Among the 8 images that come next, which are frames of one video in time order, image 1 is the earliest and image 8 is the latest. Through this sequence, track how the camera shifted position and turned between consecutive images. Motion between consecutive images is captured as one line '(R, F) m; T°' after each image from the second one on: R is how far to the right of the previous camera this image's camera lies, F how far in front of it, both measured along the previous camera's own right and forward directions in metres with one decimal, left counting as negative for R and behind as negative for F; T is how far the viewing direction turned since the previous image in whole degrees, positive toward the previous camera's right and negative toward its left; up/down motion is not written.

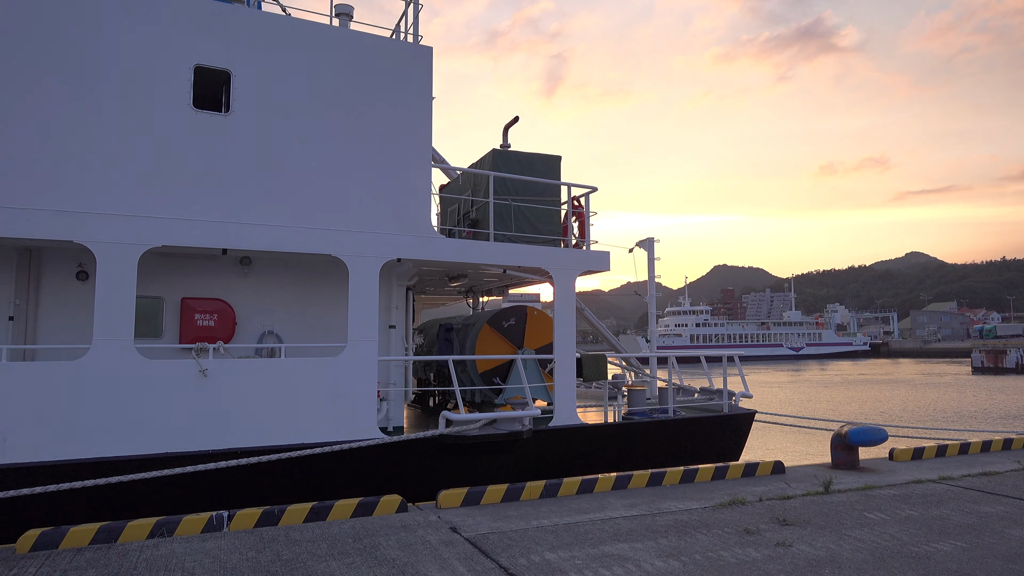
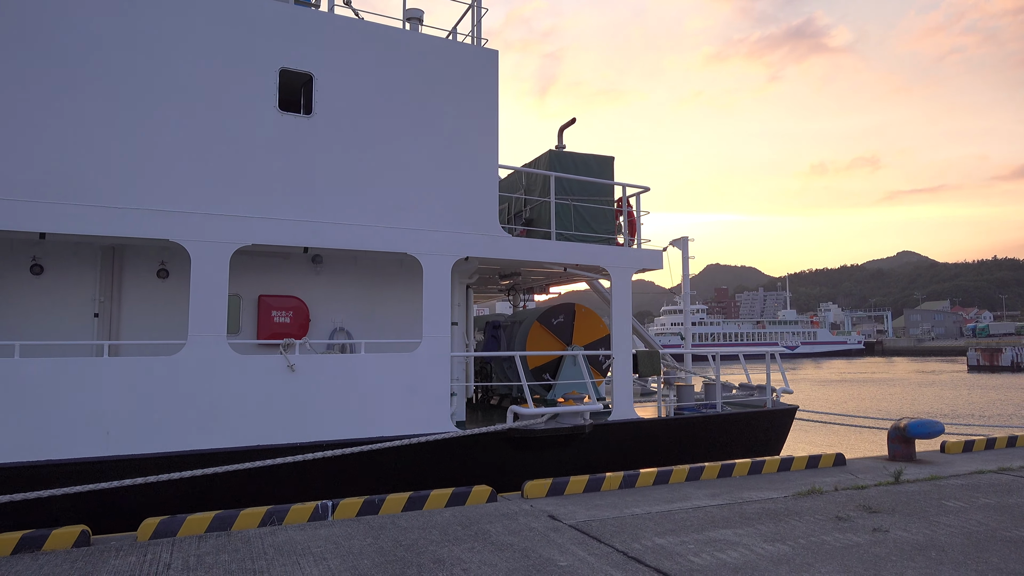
(-0.6, -0.2) m; 0°
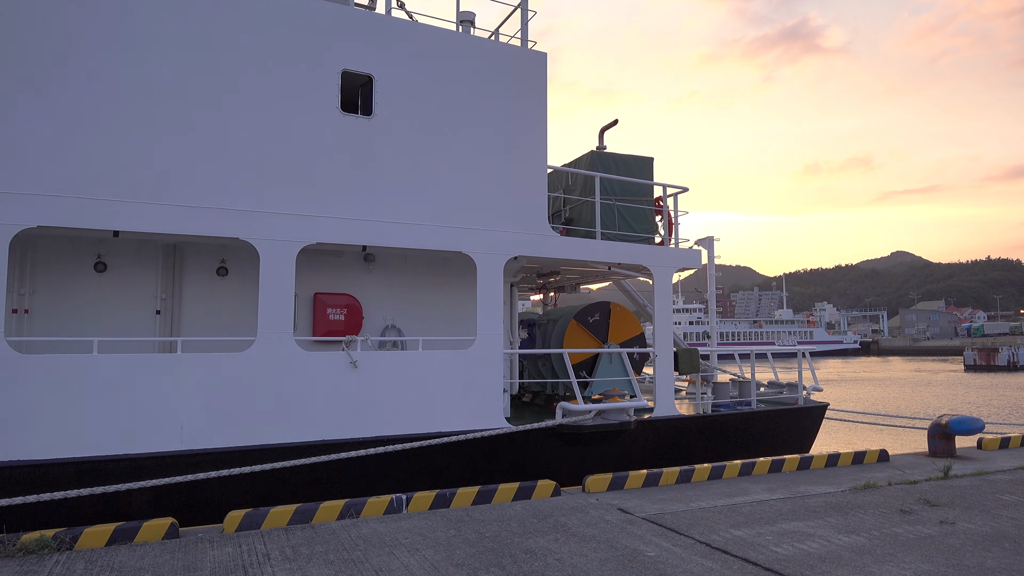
(-0.5, -0.1) m; 0°
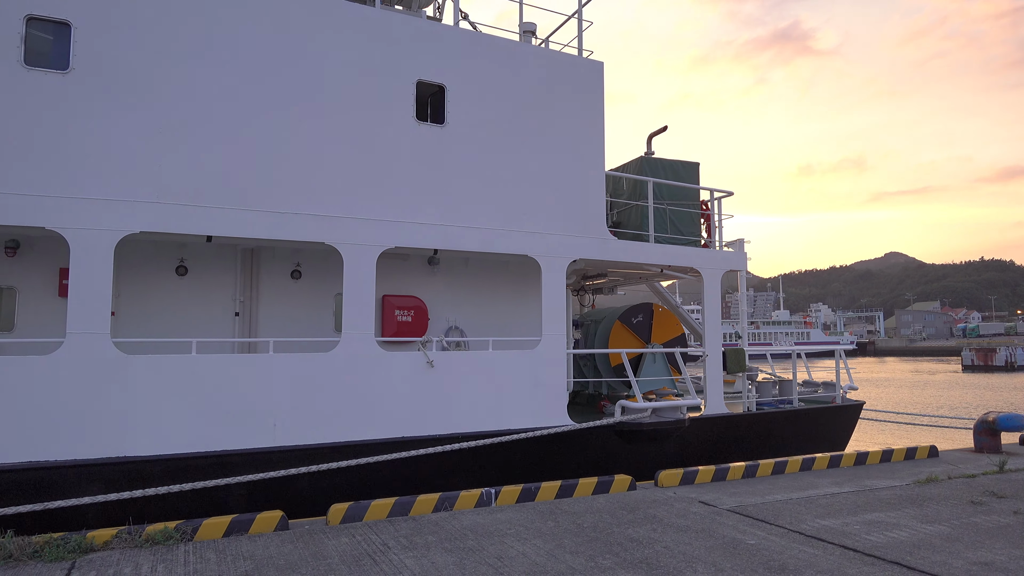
(-0.6, -0.2) m; 0°
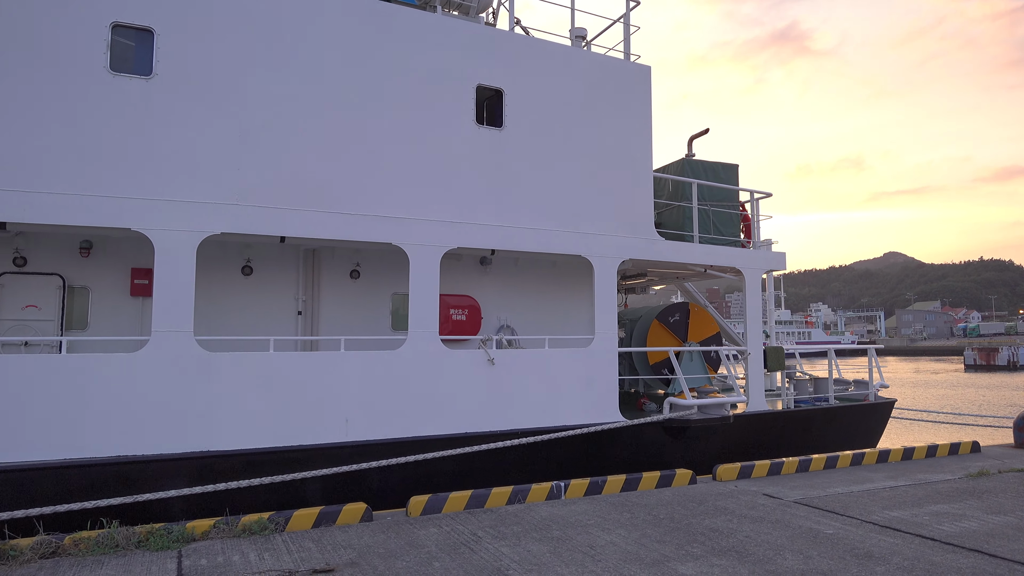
(-0.5, -0.1) m; 0°
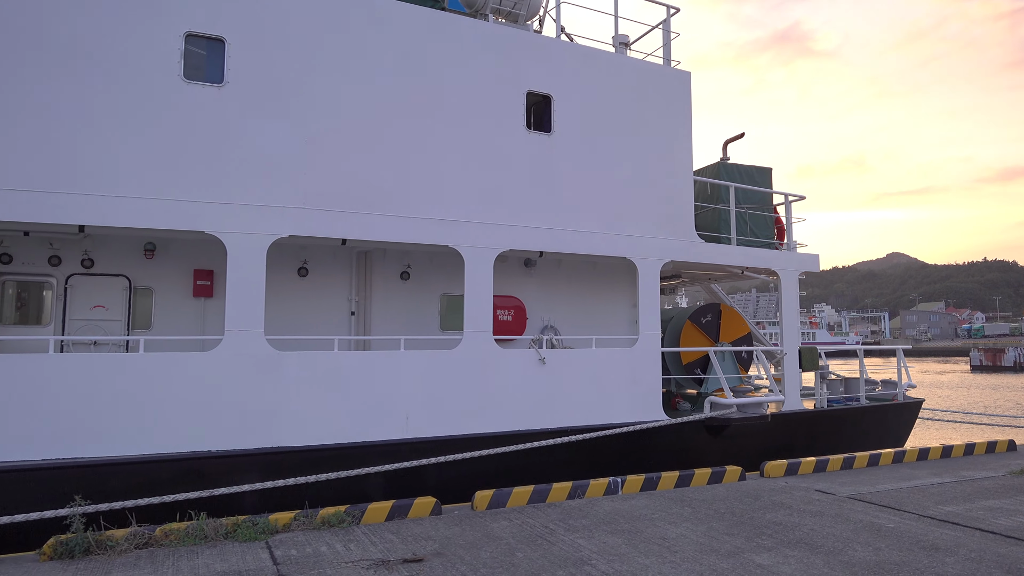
(-0.4, -0.2) m; 0°
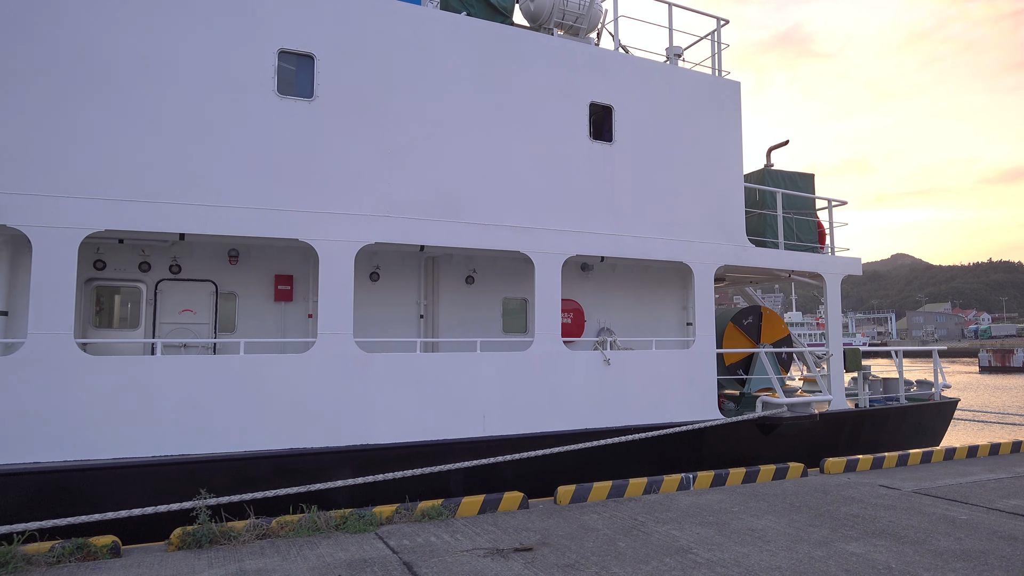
(-0.5, -0.2) m; 0°
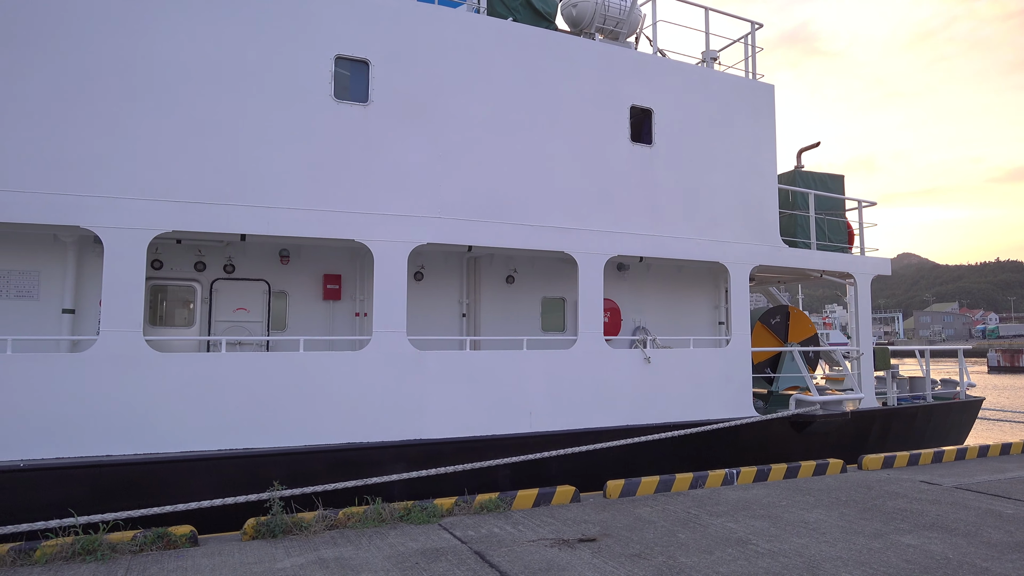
(-0.3, -0.1) m; 0°
